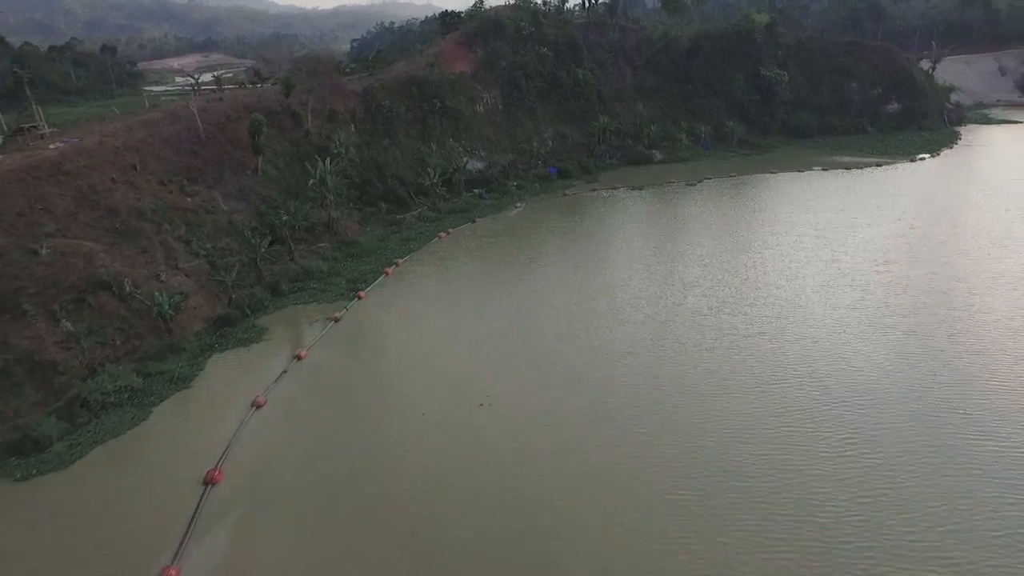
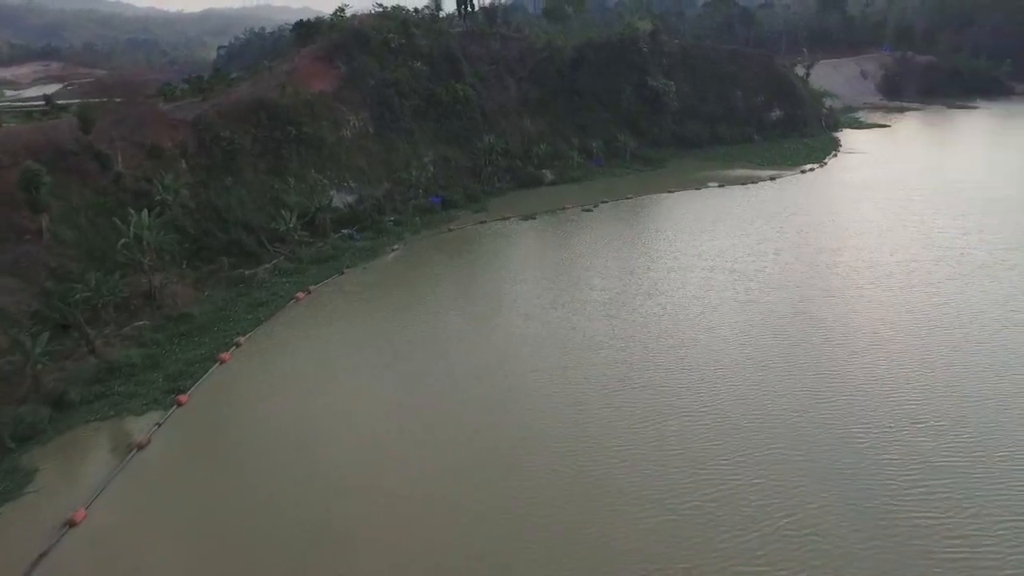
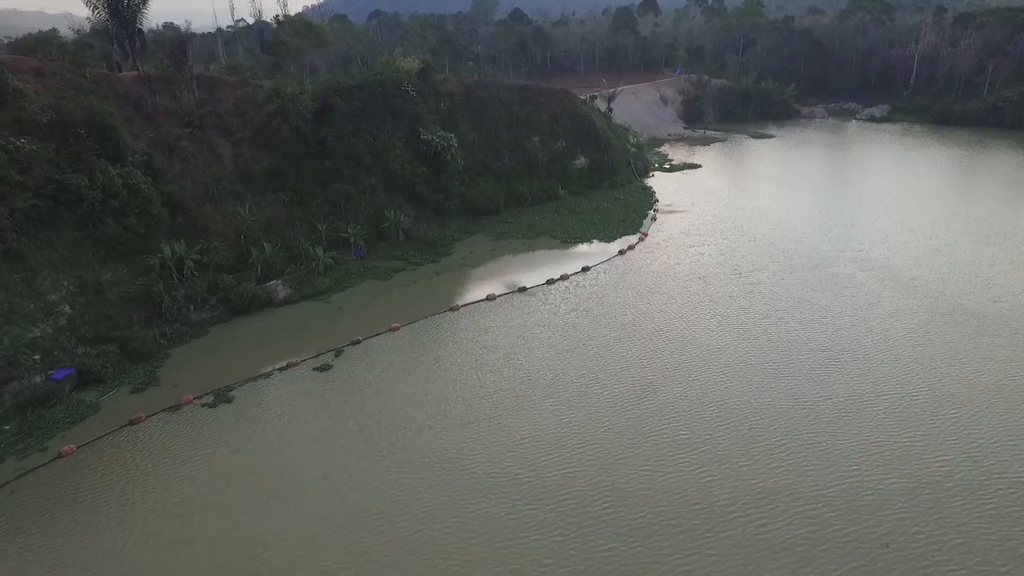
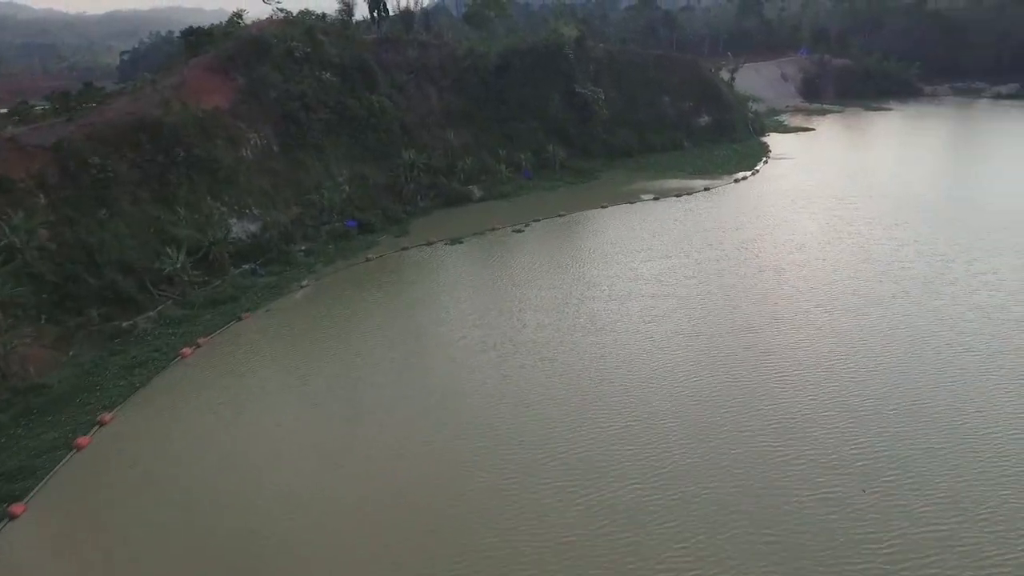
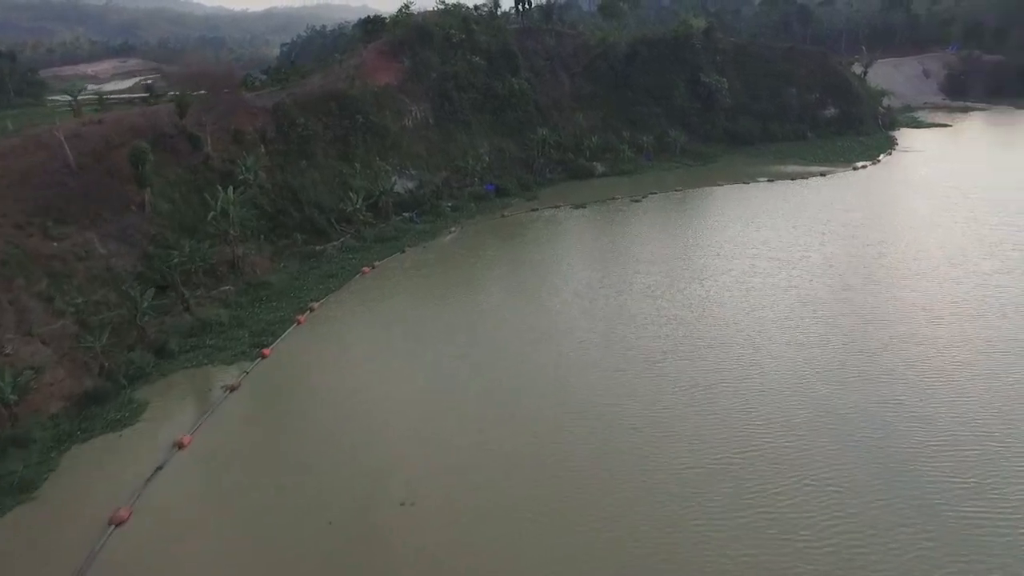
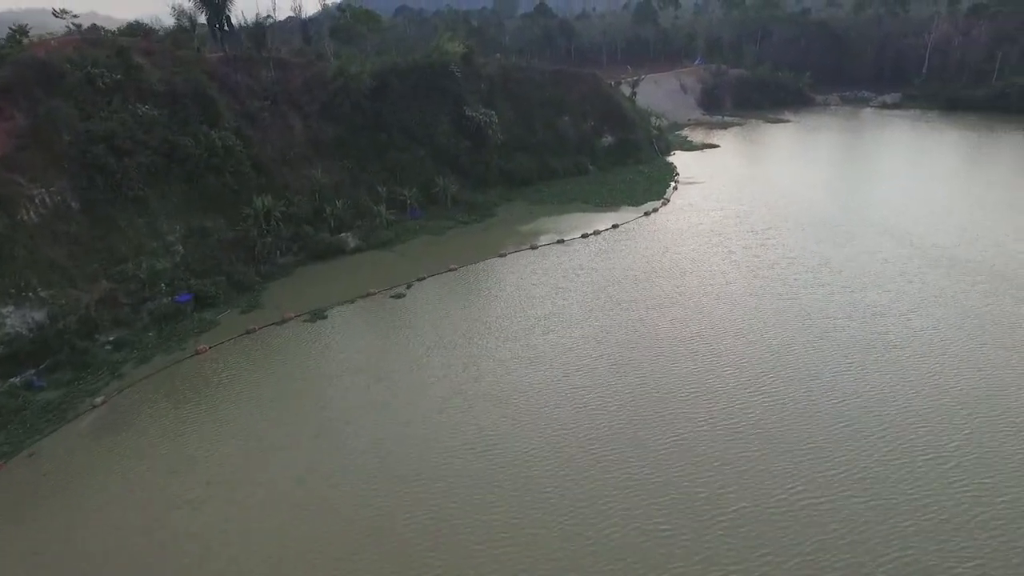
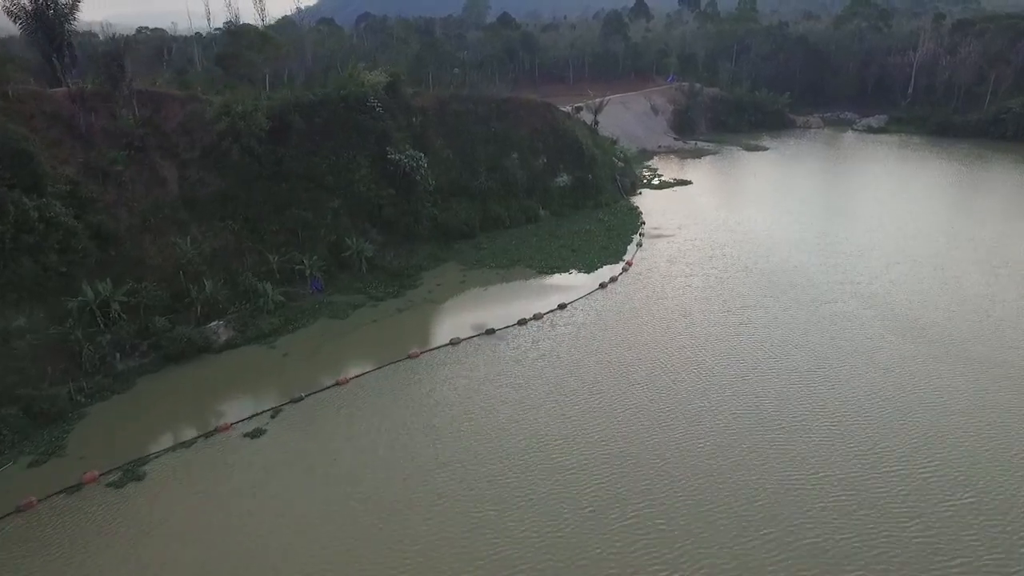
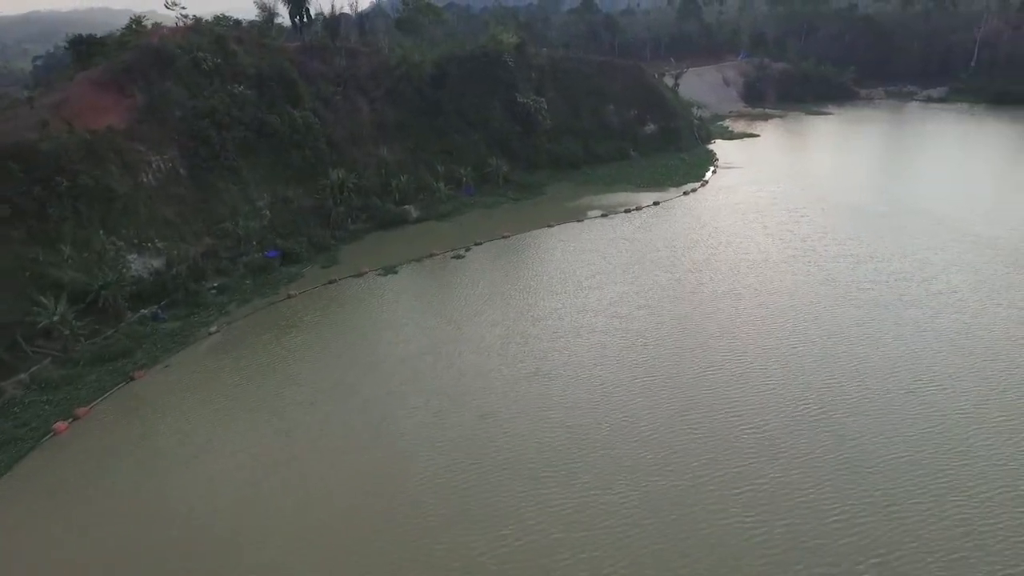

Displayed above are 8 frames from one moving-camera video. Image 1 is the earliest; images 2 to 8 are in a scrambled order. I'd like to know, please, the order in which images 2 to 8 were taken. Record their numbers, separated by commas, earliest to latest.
5, 2, 4, 8, 6, 3, 7
